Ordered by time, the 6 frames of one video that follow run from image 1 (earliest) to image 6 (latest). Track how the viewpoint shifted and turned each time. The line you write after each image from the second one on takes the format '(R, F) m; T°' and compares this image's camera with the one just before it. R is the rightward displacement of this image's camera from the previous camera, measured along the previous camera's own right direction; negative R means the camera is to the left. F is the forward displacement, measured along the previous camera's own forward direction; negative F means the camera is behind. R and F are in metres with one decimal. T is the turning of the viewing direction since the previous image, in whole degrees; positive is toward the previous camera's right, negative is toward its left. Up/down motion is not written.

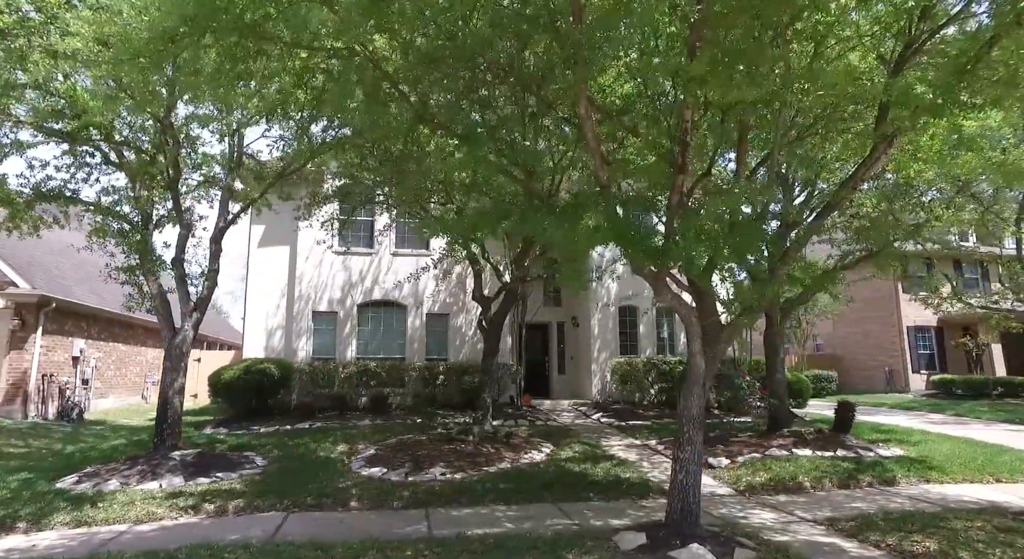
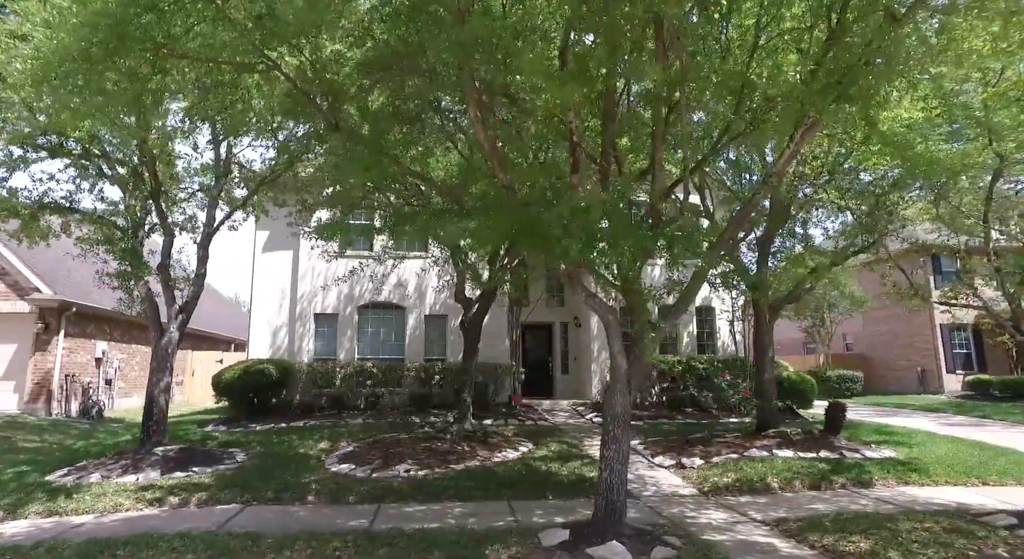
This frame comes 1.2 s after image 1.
(+1.1, -0.1) m; -4°
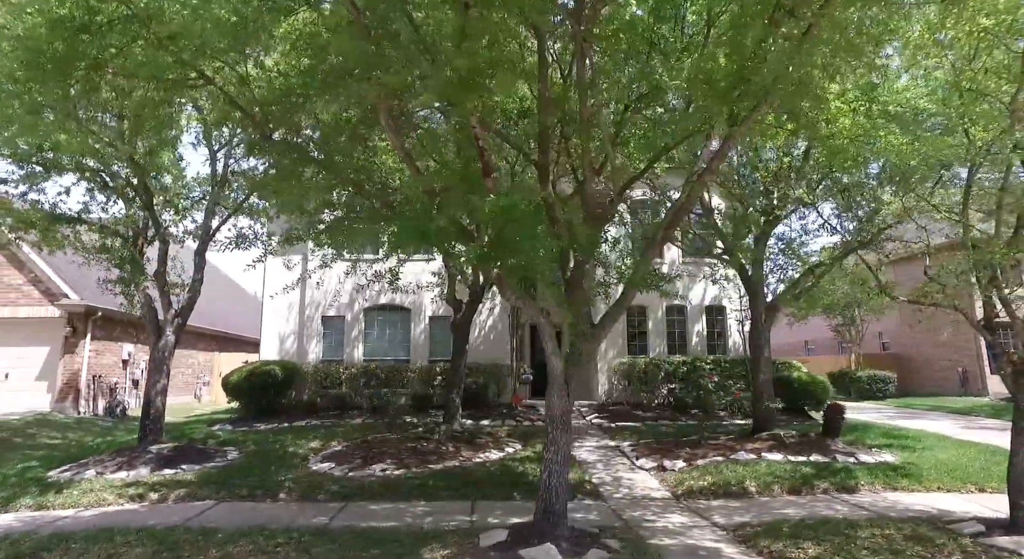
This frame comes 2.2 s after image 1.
(+1.0, 0.0) m; -4°
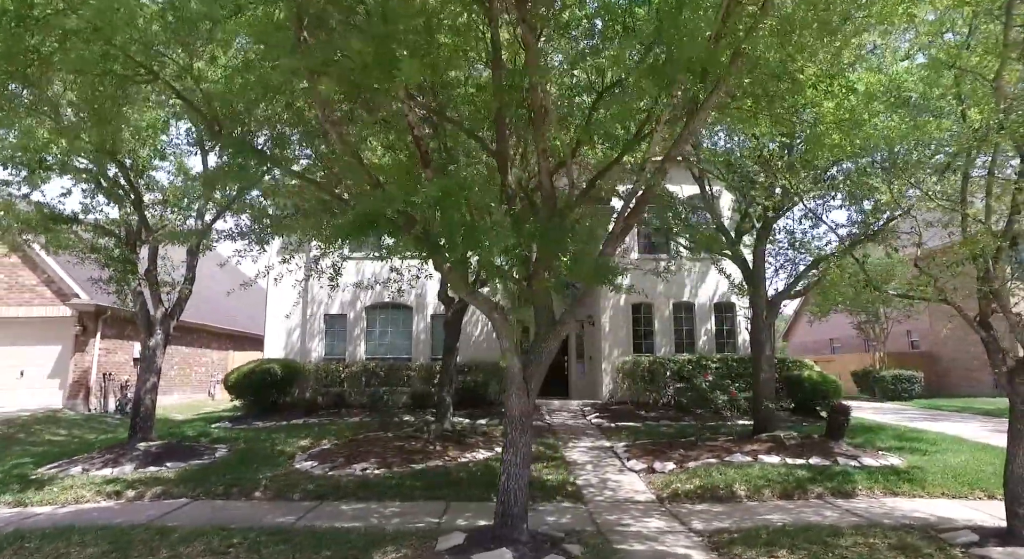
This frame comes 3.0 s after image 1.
(+0.6, +0.2) m; -3°
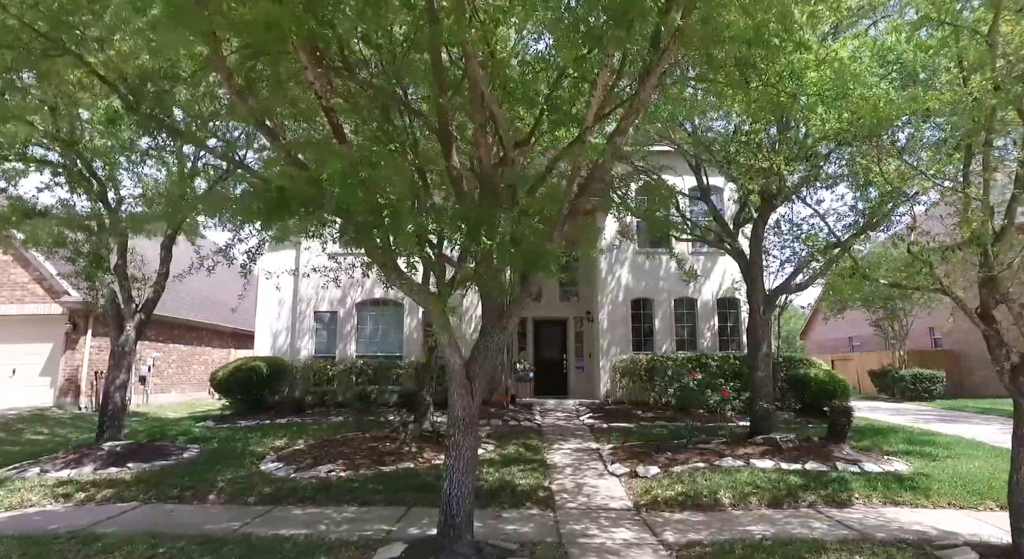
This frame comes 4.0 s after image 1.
(+0.7, +0.4) m; -2°
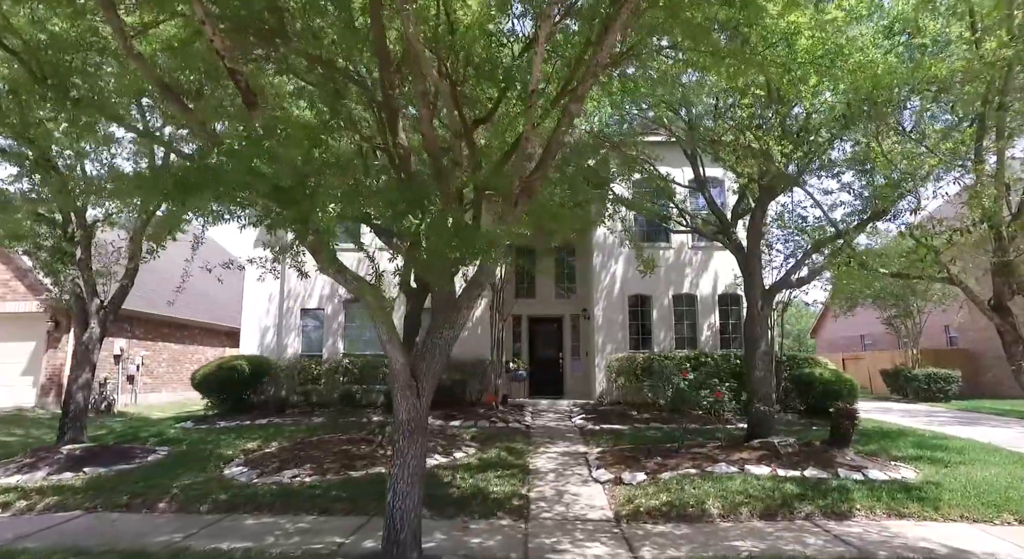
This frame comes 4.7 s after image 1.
(+0.5, +0.5) m; -1°
